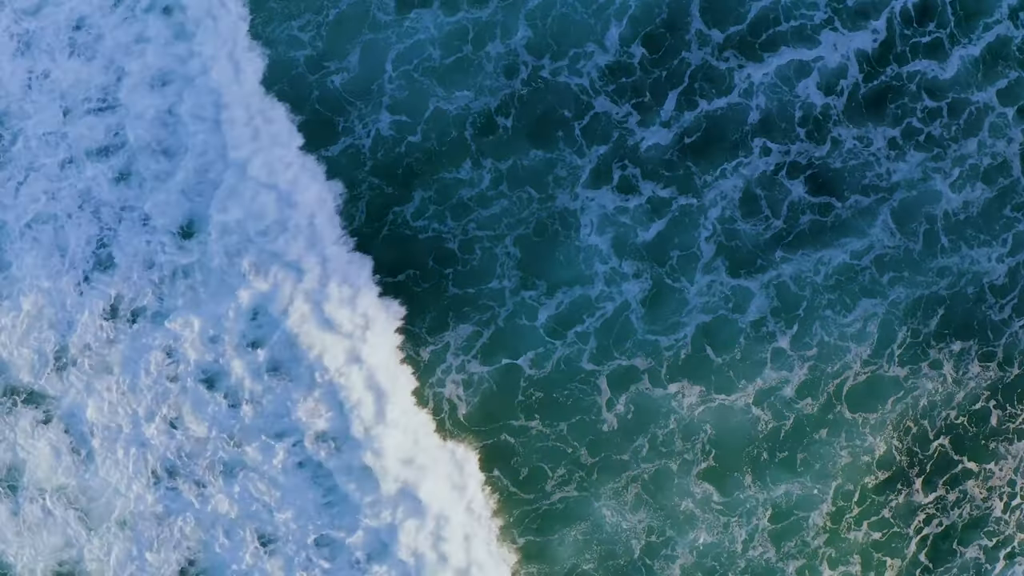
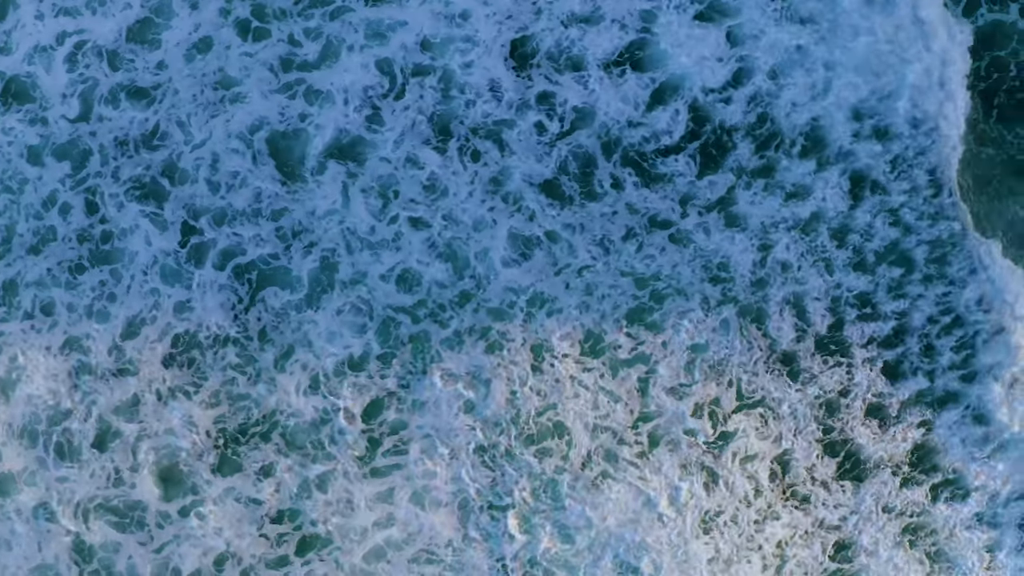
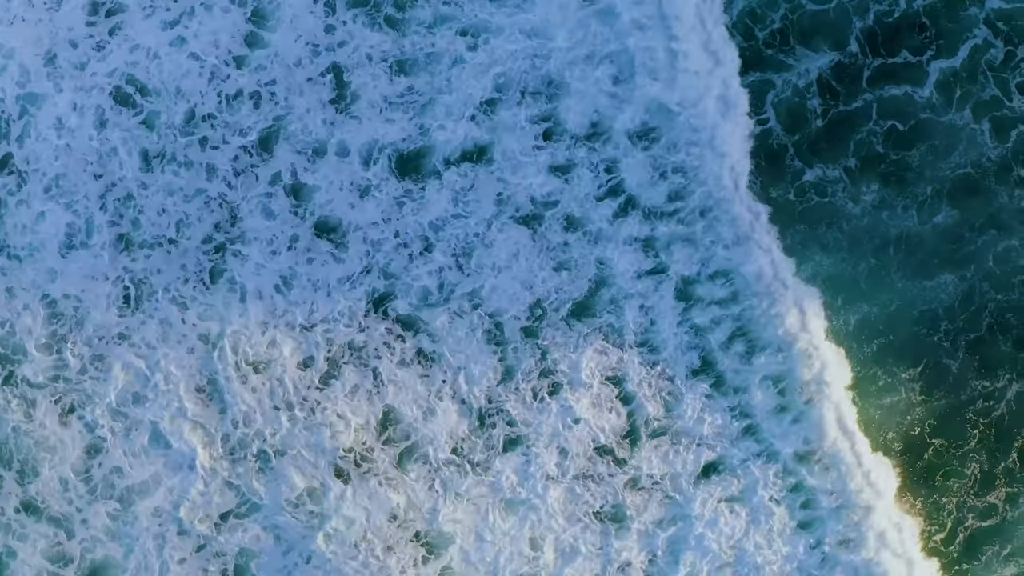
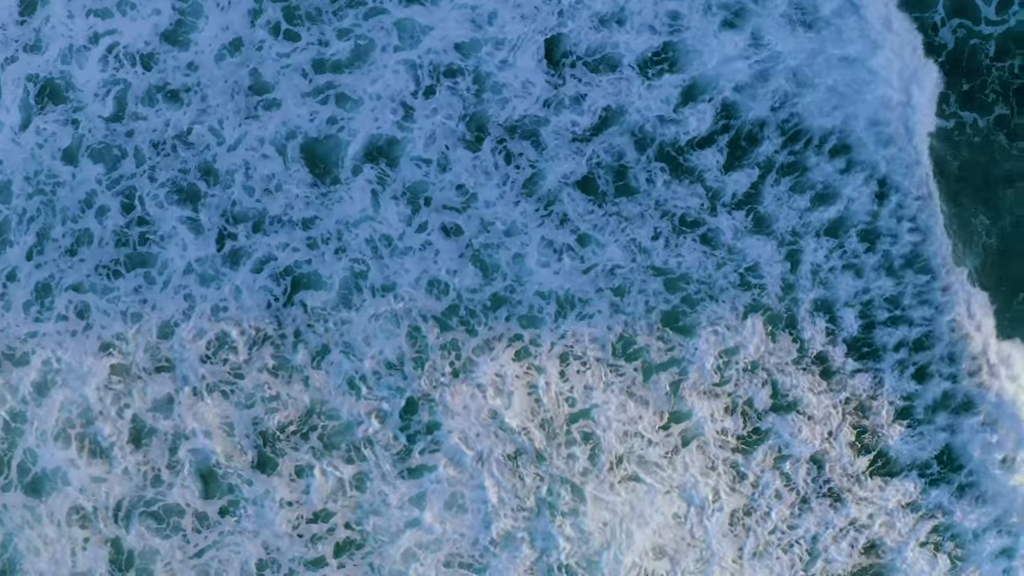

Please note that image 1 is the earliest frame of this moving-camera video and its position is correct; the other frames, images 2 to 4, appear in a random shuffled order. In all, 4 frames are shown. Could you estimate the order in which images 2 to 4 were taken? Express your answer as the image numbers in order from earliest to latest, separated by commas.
3, 4, 2
